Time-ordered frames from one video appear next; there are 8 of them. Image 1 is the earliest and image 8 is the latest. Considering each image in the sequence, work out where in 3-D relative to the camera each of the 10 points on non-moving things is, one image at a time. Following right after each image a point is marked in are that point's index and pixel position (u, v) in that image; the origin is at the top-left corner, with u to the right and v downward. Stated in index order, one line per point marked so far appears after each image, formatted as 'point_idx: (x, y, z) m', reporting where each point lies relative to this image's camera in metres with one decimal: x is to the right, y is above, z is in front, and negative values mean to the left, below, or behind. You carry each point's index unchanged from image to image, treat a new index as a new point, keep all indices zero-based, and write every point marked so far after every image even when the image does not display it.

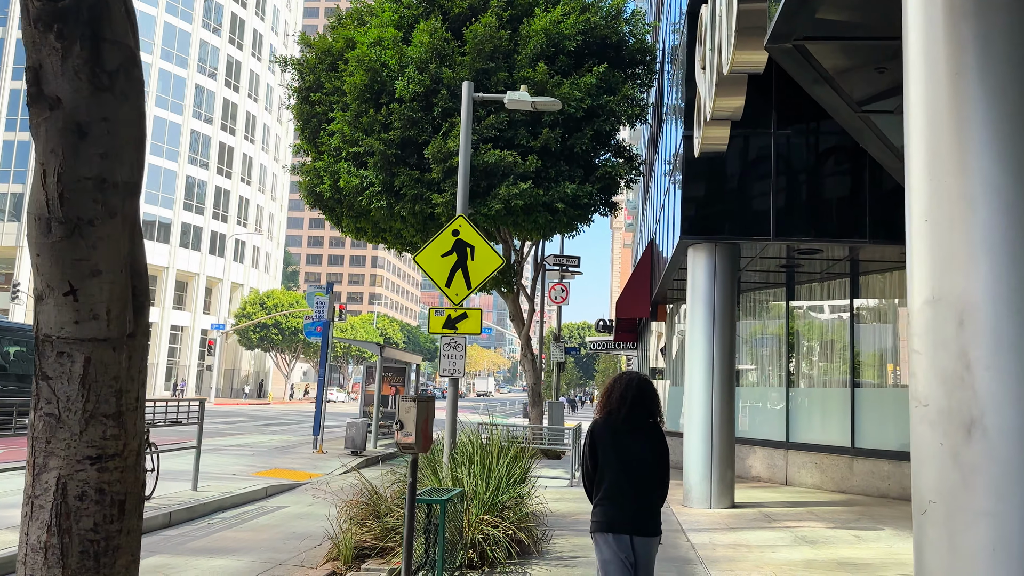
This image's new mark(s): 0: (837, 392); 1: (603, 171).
0: (+5.5, -1.8, +13.6) m
1: (+1.8, +2.3, +16.0) m
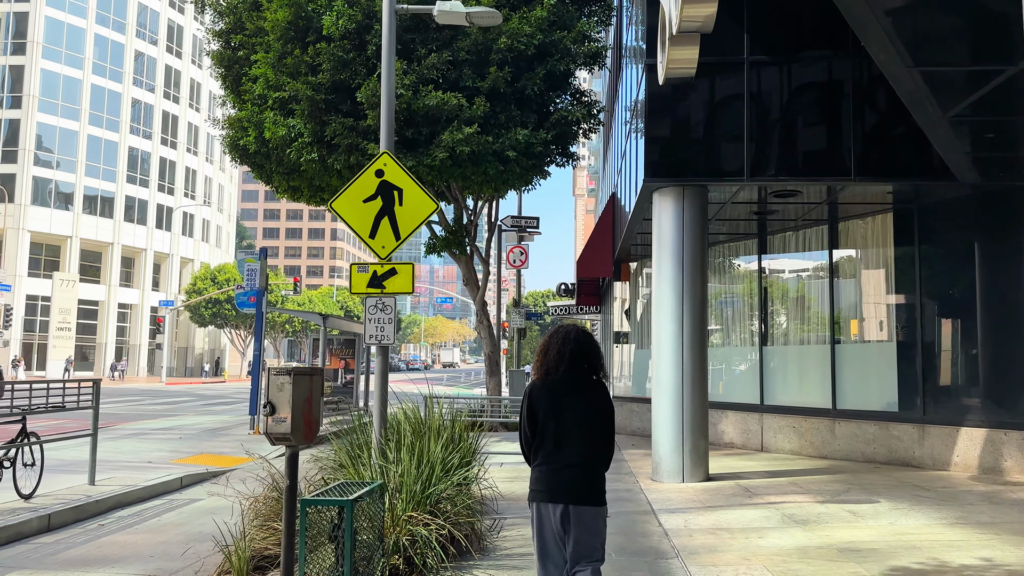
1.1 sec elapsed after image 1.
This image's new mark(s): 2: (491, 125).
0: (+4.7, -1.0, +12.5) m
1: (+0.8, +3.1, +14.5) m
2: (-0.4, +2.8, +13.9) m
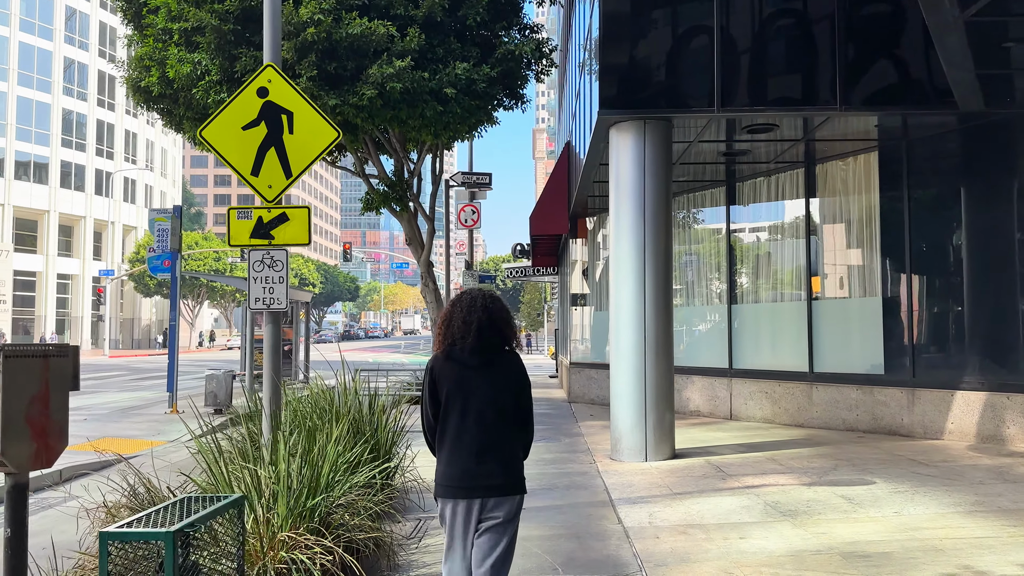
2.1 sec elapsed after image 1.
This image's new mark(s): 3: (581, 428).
0: (+3.9, -0.3, +11.3) m
1: (-0.1, +3.8, +13.0) m
2: (-1.3, +3.5, +12.3) m
3: (+1.0, -2.0, +11.4) m
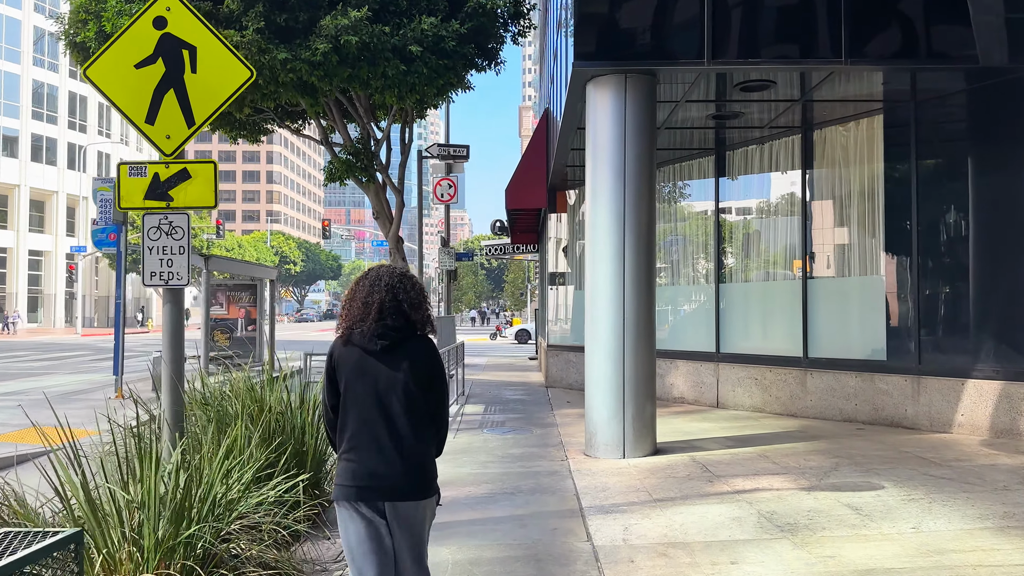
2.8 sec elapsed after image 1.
0: (+3.5, 0.0, +10.4) m
1: (-0.6, +4.2, +11.9) m
2: (-1.7, +3.8, +11.2) m
3: (+0.6, -1.7, +10.5) m
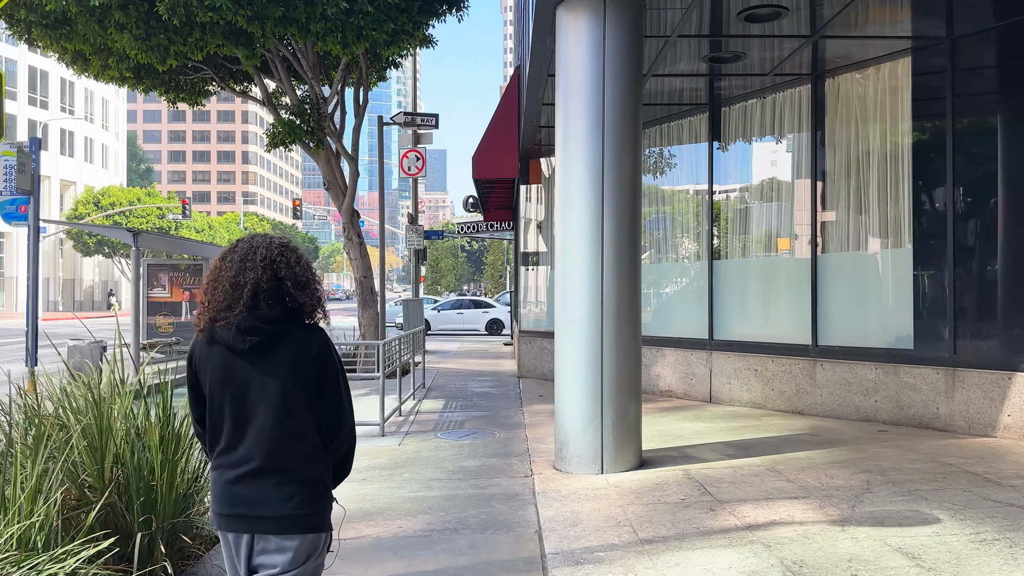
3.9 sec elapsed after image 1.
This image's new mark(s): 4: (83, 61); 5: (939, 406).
0: (+3.1, +0.2, +9.0) m
1: (-1.0, +4.4, +10.2) m
2: (-2.2, +4.1, +9.5) m
3: (+0.2, -1.4, +9.0) m
4: (-6.8, +3.6, +12.8) m
5: (+3.9, -1.1, +7.3) m
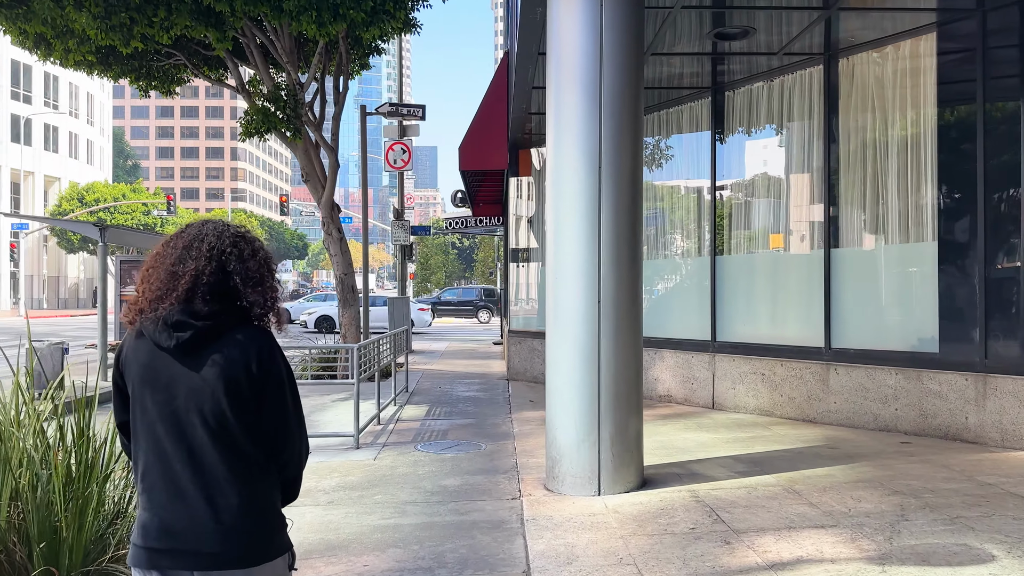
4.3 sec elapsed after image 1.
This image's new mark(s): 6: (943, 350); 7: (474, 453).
0: (+2.9, +0.3, +8.3) m
1: (-1.2, +4.5, +9.5) m
2: (-2.3, +4.1, +8.8) m
3: (0.0, -1.4, +8.4) m
4: (-7.0, +3.6, +12.0) m
5: (+3.8, -1.1, +6.7) m
6: (+3.7, -0.5, +6.9) m
7: (-0.3, -1.4, +7.0) m
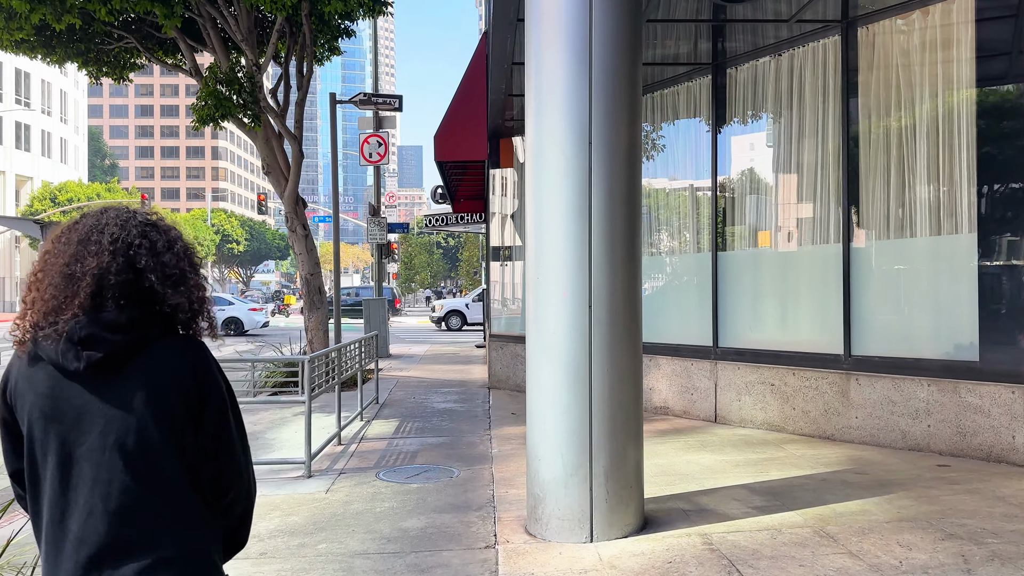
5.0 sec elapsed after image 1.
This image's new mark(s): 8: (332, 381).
0: (+2.7, +0.3, +7.4) m
1: (-1.4, +4.4, +8.5) m
2: (-2.5, +4.1, +7.8) m
3: (-0.2, -1.4, +7.4) m
4: (-7.3, +3.6, +10.9) m
5: (+3.6, -1.0, +5.8) m
6: (+3.5, -0.5, +6.0) m
7: (-0.5, -1.4, +6.0) m
8: (-2.0, -1.0, +8.9) m
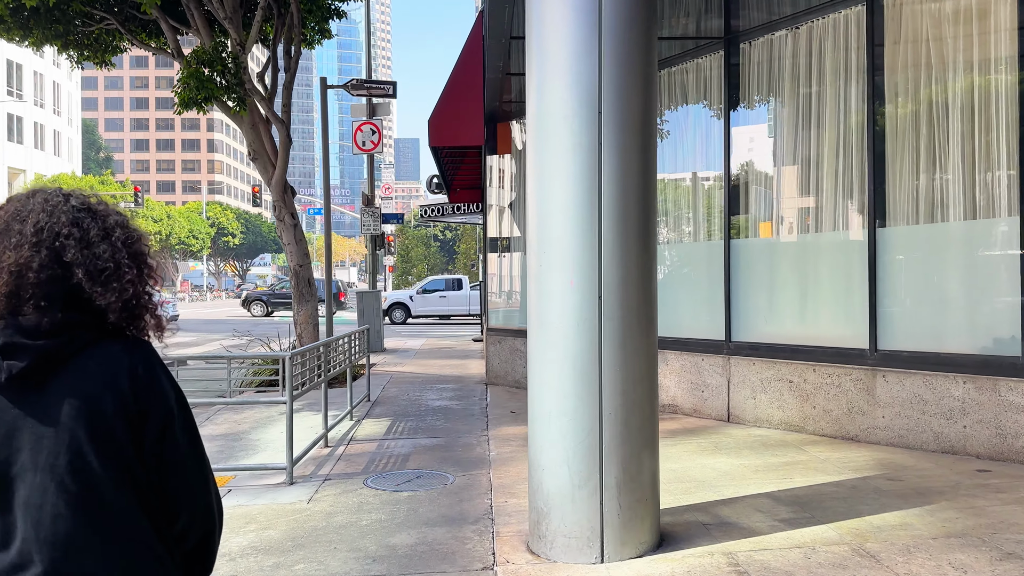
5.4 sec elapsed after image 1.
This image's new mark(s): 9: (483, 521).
0: (+2.7, +0.4, +6.9) m
1: (-1.5, +4.5, +8.0) m
2: (-2.6, +4.1, +7.2) m
3: (-0.2, -1.3, +6.9) m
4: (-7.3, +3.7, +10.3) m
5: (+3.6, -1.0, +5.3) m
6: (+3.5, -0.4, +5.5) m
7: (-0.5, -1.4, +5.5) m
8: (-2.0, -0.9, +8.4) m
9: (-0.2, -1.4, +4.8) m
